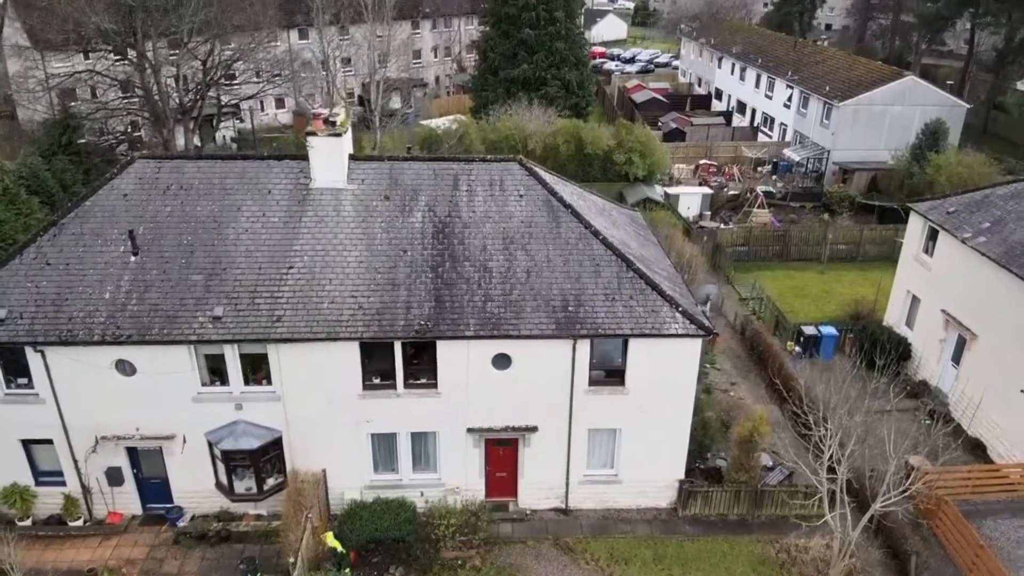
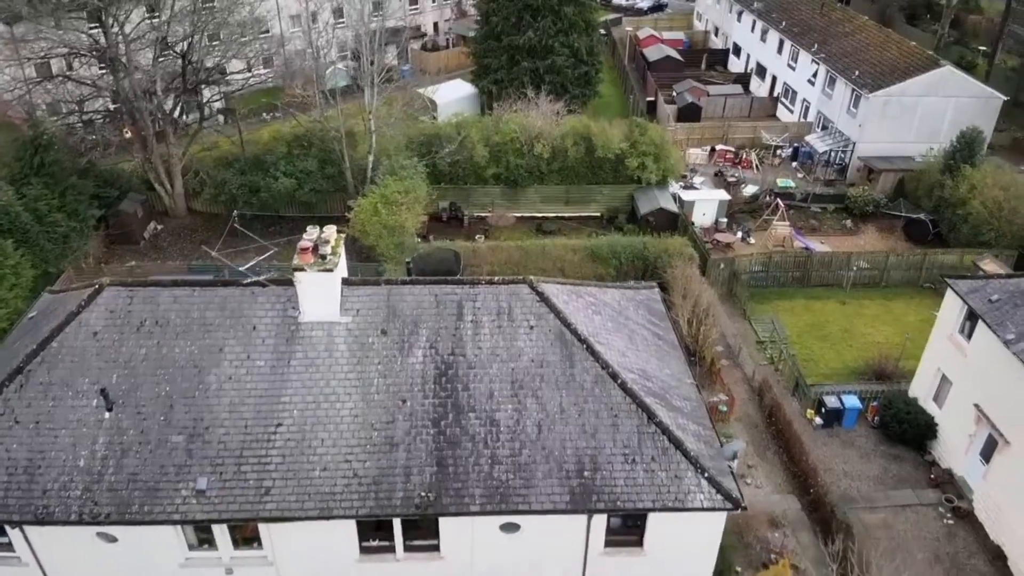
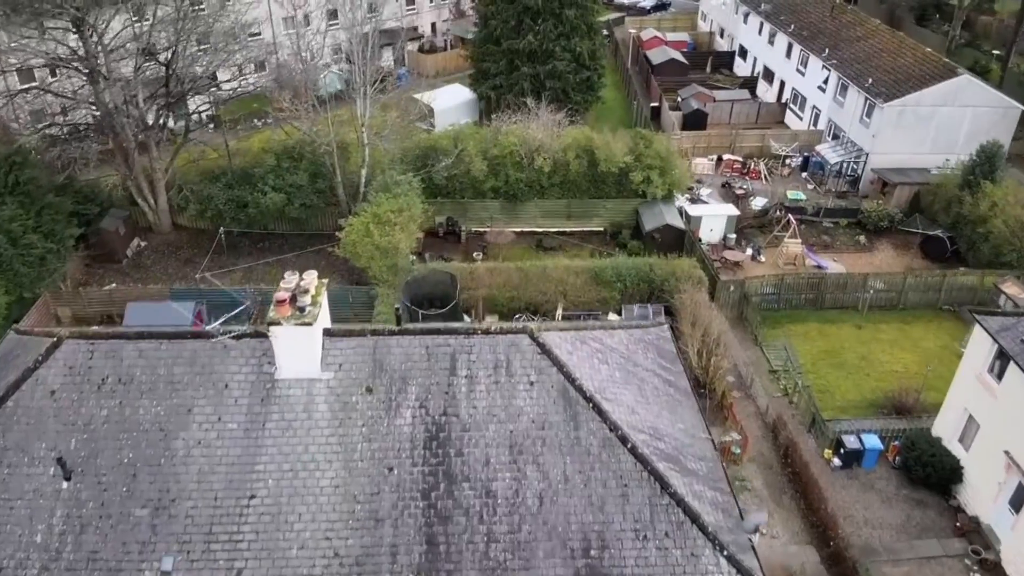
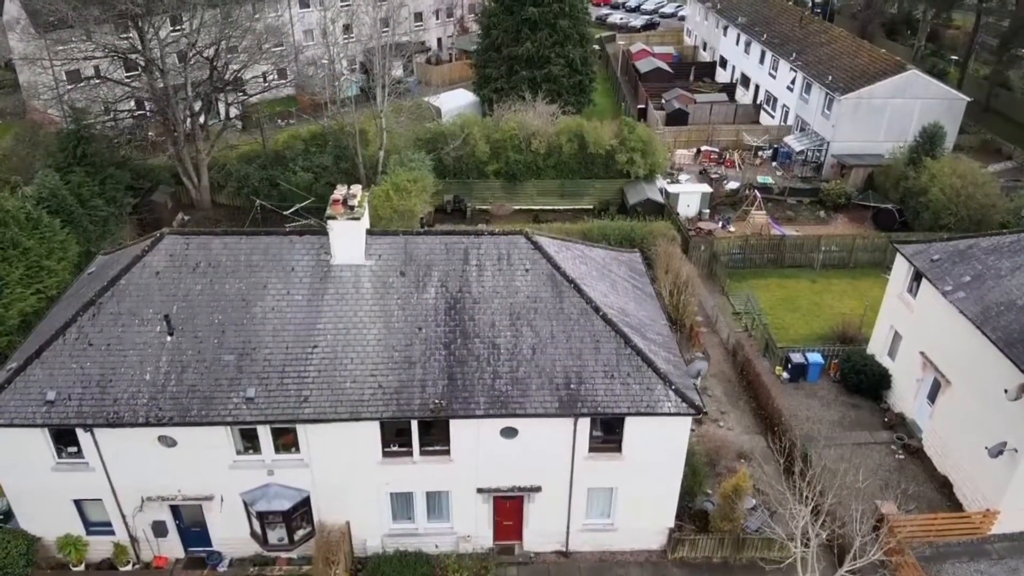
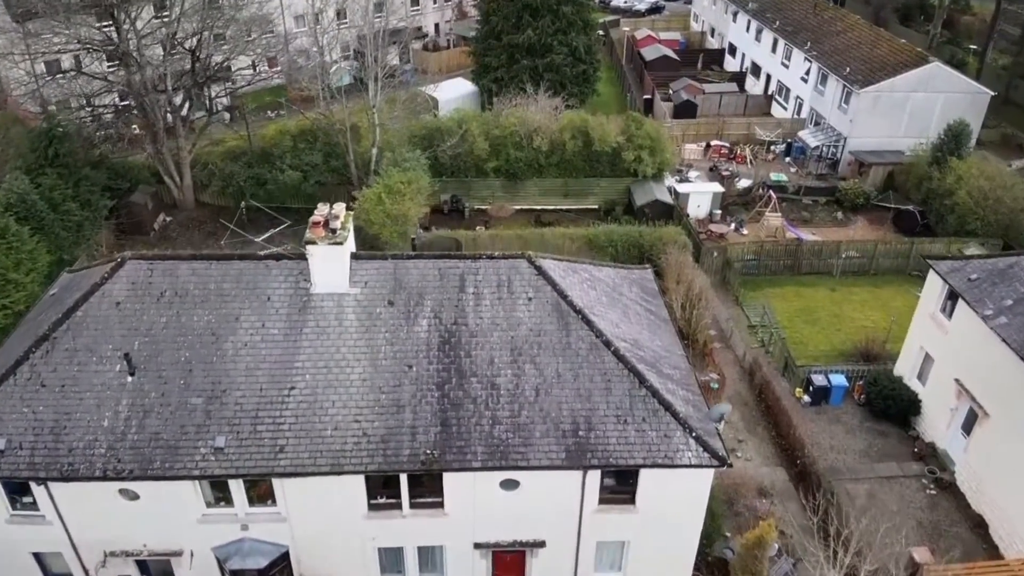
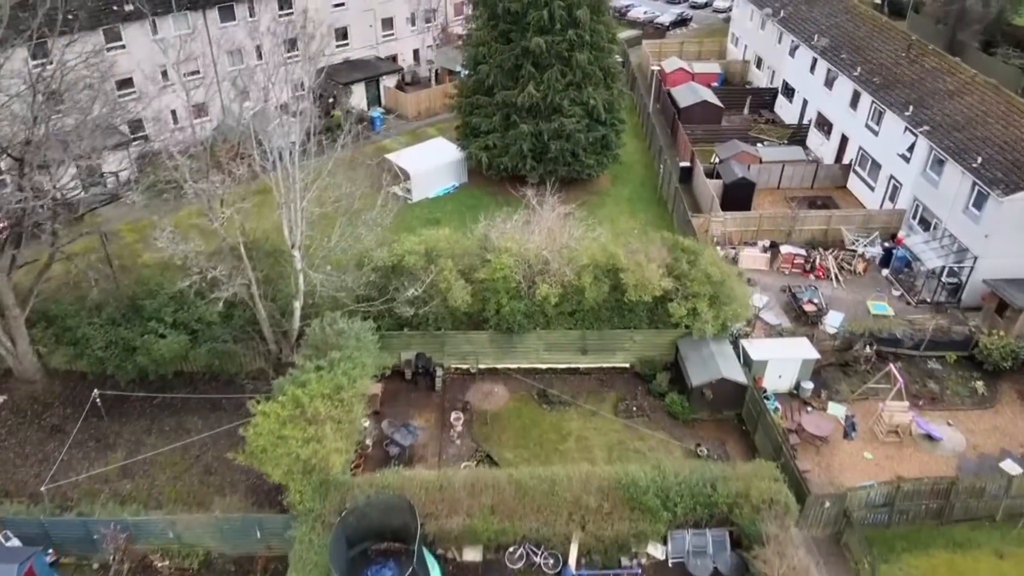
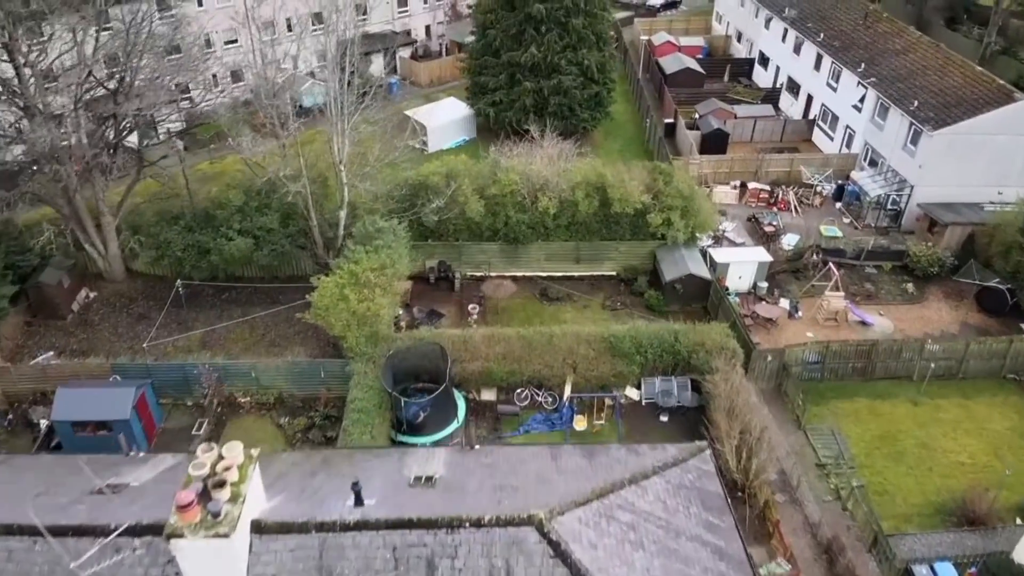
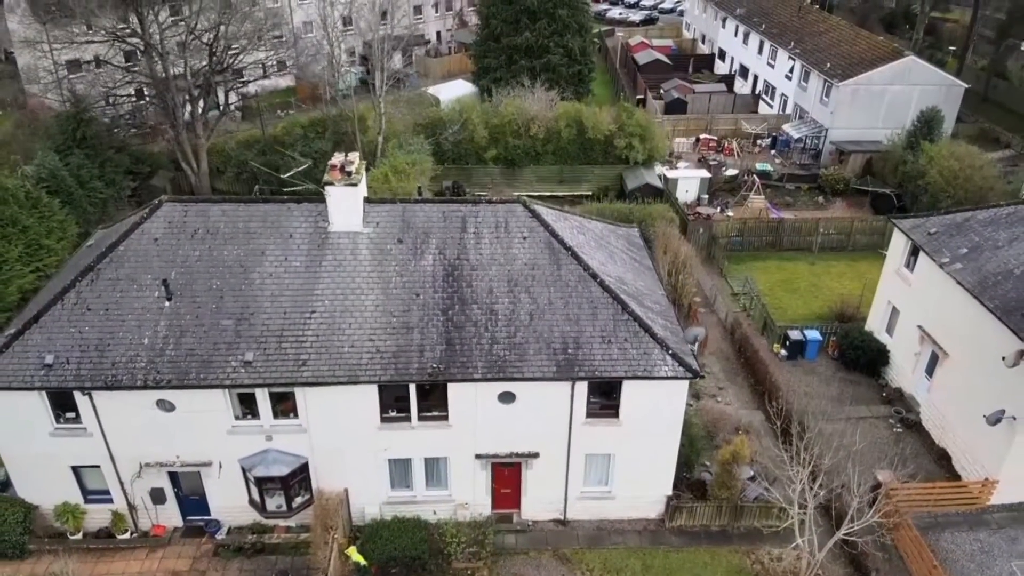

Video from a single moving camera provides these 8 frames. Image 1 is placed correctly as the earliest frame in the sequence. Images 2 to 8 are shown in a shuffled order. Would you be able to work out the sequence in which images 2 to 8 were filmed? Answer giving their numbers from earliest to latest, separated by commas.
8, 4, 5, 2, 3, 7, 6
